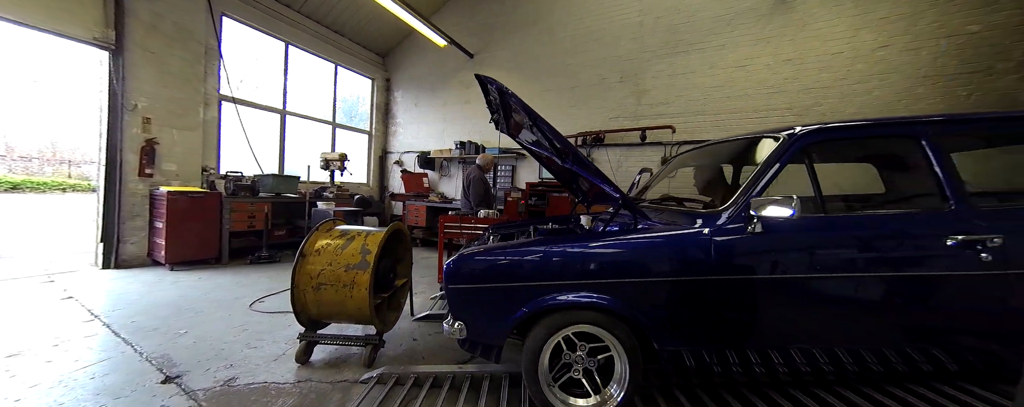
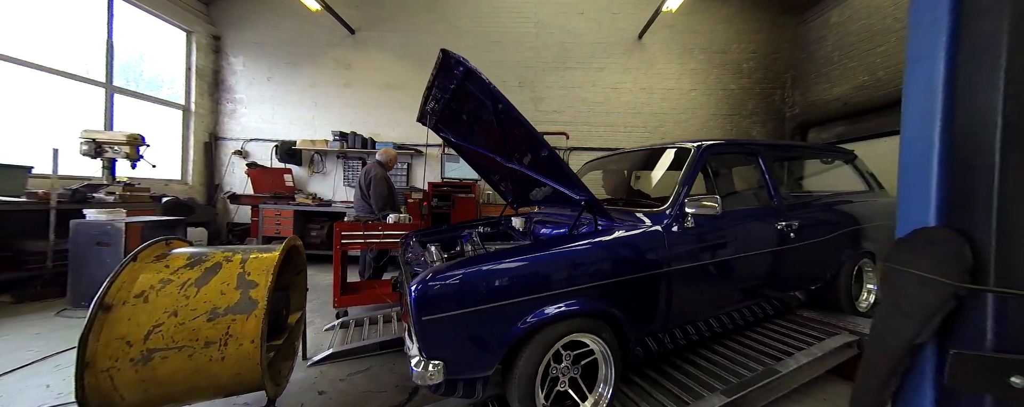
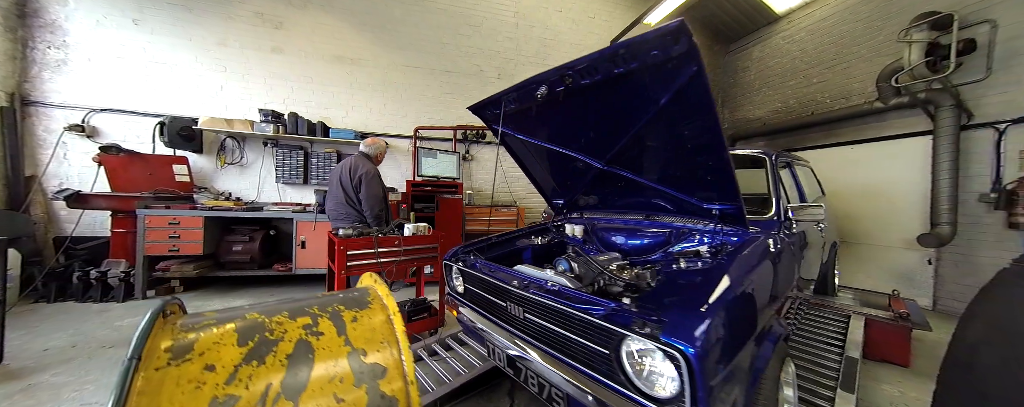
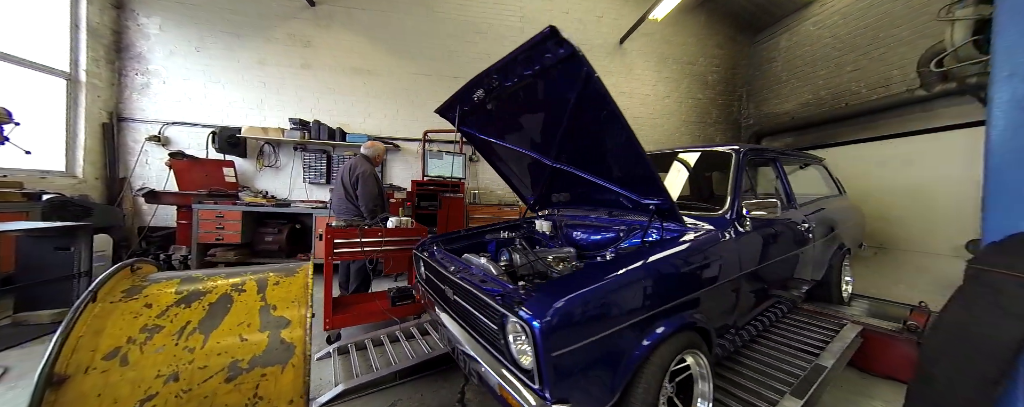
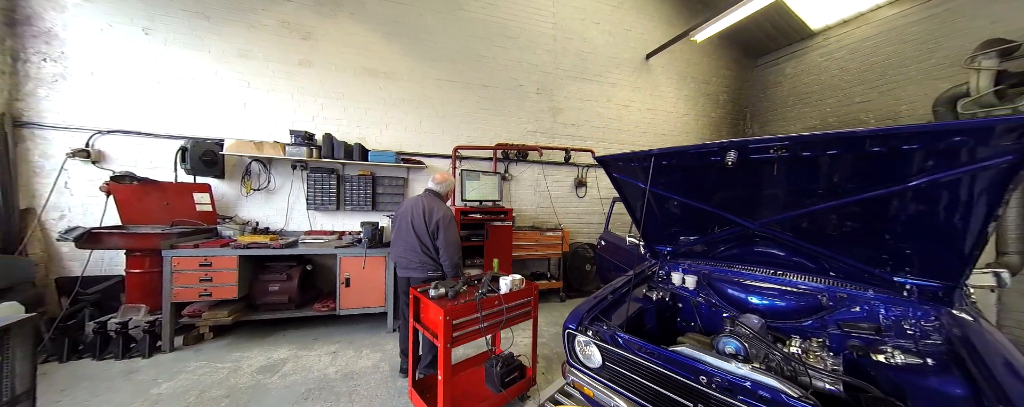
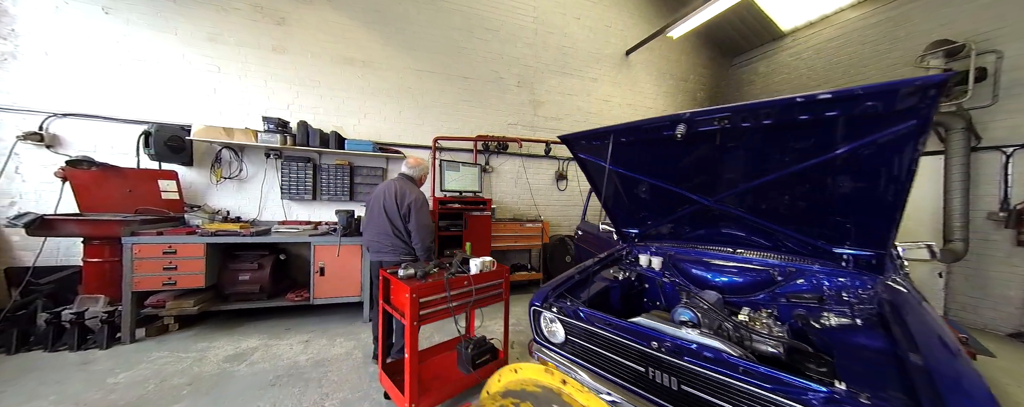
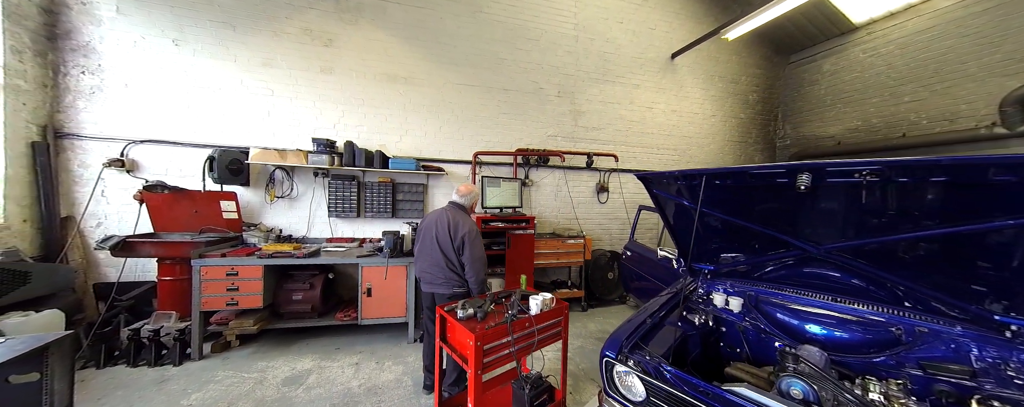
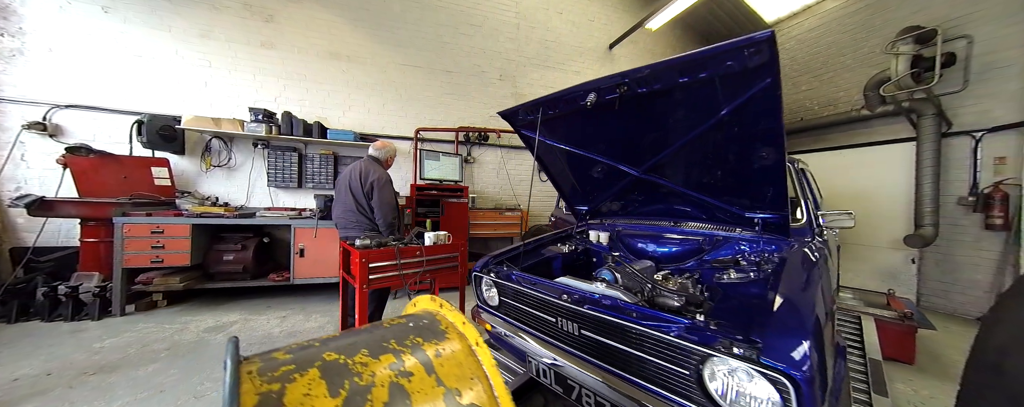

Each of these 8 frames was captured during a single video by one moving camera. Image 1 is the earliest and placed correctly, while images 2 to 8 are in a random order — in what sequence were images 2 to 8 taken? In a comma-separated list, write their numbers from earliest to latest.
2, 4, 3, 8, 6, 5, 7
